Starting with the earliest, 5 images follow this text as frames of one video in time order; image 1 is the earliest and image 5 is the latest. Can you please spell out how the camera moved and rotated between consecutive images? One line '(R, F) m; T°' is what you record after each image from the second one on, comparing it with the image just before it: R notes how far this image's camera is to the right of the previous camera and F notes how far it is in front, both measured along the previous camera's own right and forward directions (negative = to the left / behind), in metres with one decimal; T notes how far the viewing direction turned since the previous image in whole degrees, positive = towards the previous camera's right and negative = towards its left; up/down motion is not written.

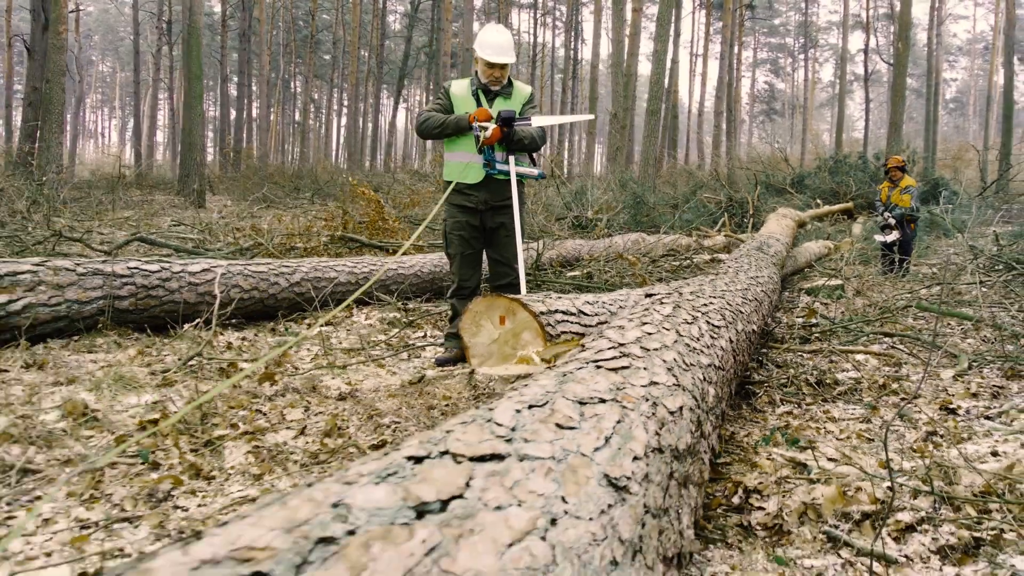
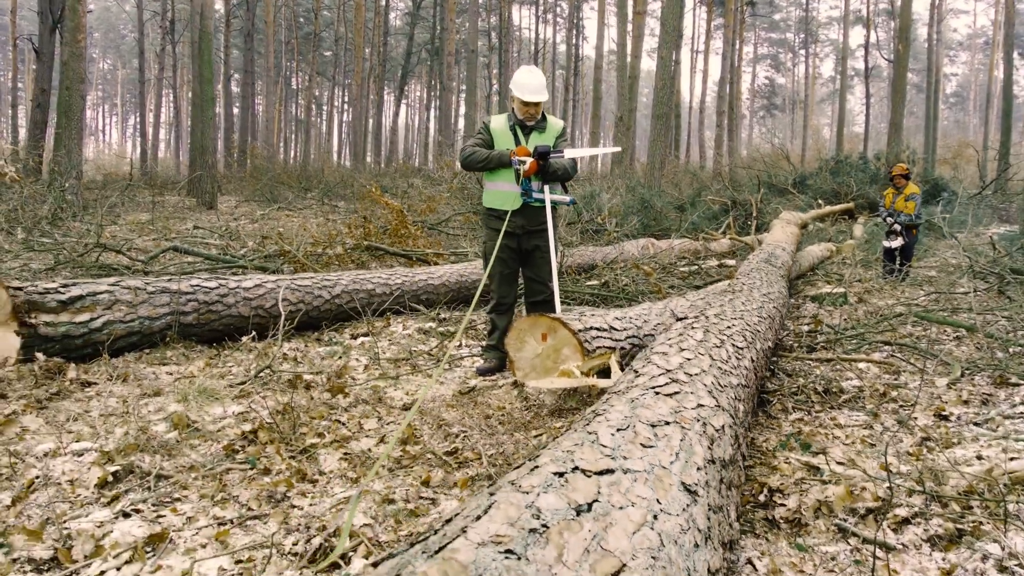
(-0.2, -0.4) m; 0°
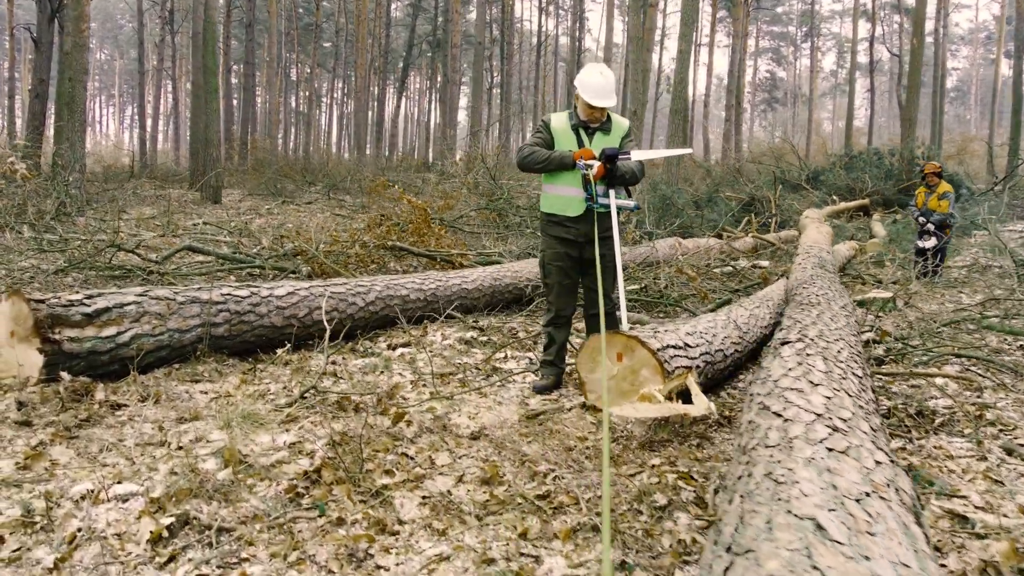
(-0.3, +0.3) m; 0°
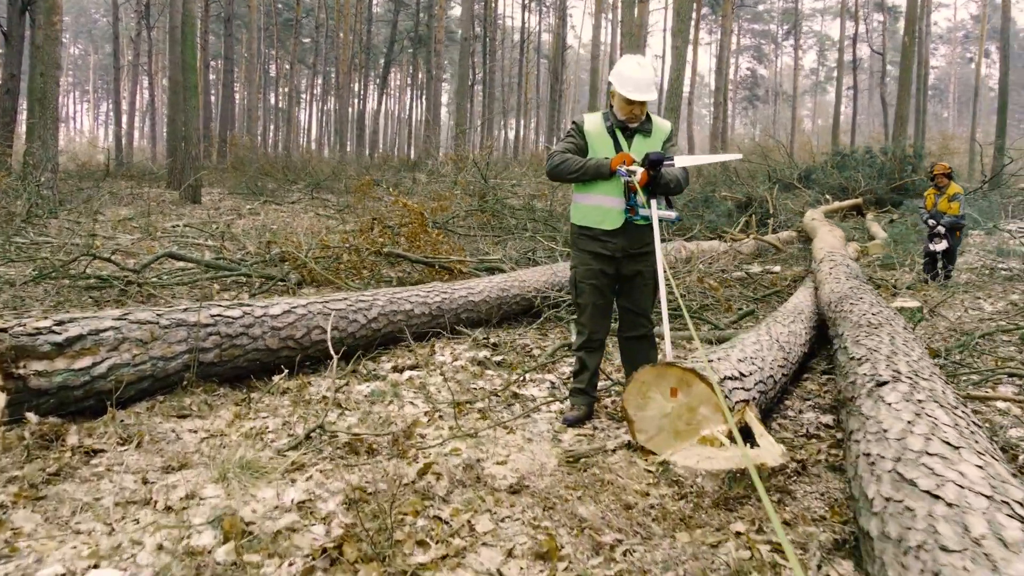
(-0.2, +0.4) m; +1°
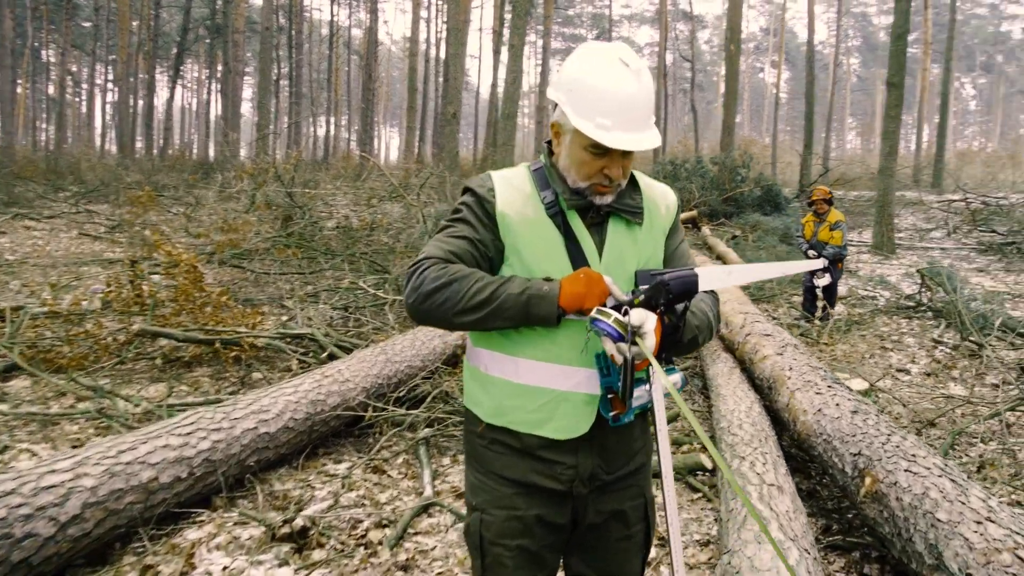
(0.0, +1.8) m; +12°
